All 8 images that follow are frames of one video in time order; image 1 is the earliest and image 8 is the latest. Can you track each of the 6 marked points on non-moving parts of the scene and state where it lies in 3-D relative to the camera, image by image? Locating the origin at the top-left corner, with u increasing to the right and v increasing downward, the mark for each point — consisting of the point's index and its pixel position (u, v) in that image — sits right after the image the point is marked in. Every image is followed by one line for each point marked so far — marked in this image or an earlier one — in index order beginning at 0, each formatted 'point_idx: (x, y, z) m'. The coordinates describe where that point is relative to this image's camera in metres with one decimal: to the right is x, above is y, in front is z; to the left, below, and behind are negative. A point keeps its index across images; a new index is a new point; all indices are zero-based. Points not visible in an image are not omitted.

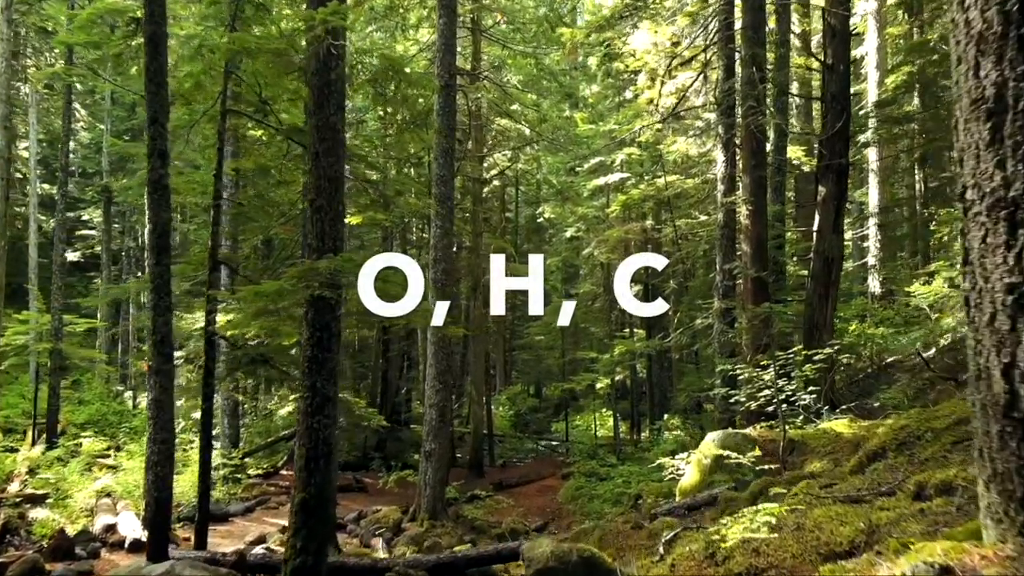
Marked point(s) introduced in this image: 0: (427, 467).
0: (-1.4, -3.0, +12.9) m
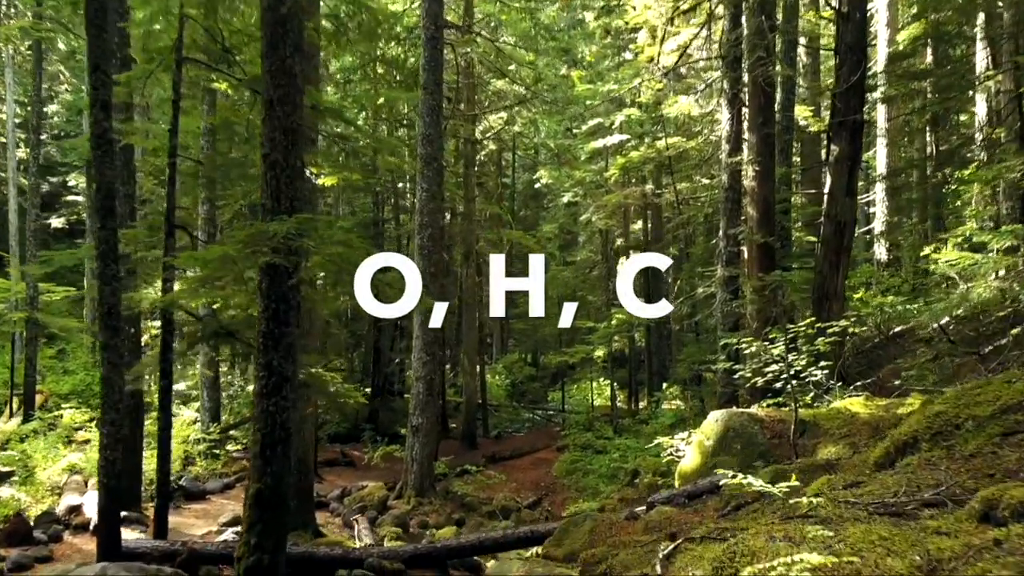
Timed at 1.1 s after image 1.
0: (-1.6, -2.5, +12.3) m
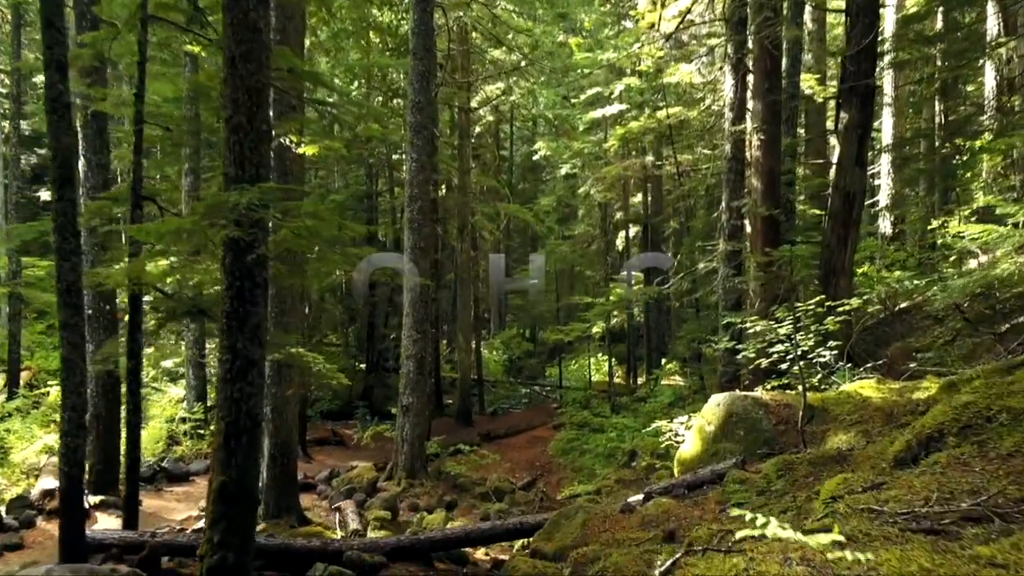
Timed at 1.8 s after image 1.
0: (-1.7, -2.1, +11.9) m
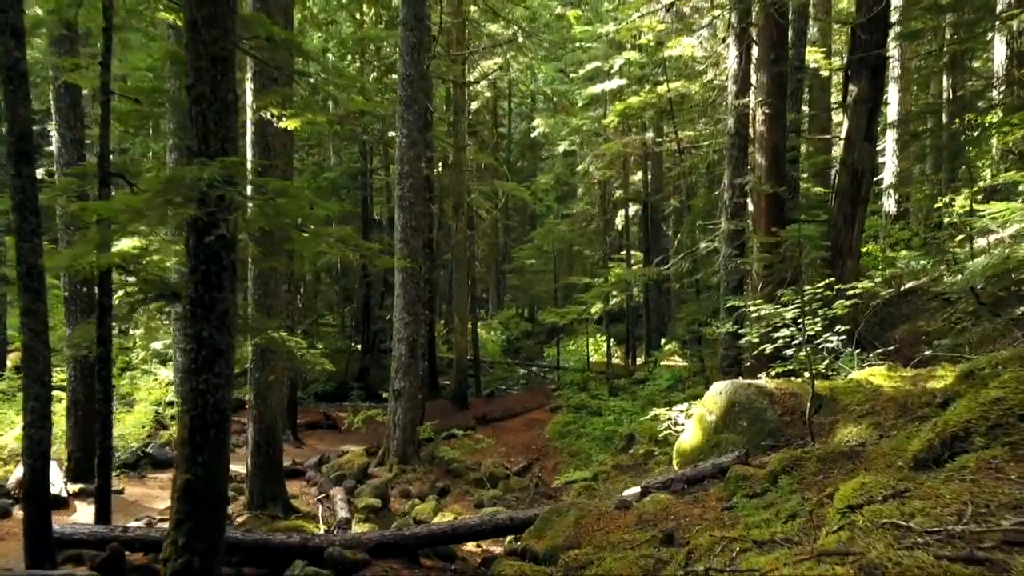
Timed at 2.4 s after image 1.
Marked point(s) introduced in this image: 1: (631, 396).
0: (-1.8, -1.8, +11.6) m
1: (+2.4, -2.2, +15.3) m
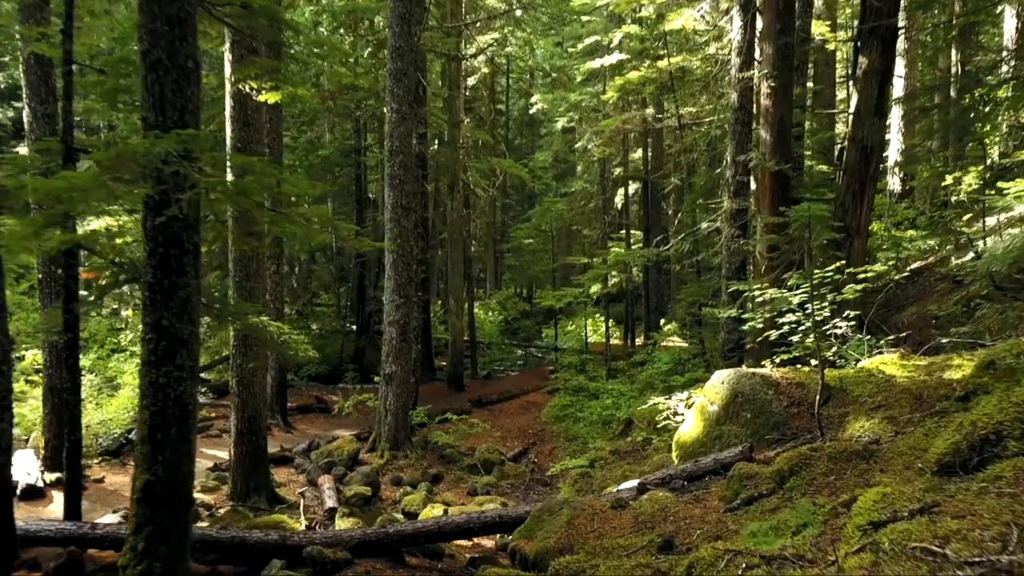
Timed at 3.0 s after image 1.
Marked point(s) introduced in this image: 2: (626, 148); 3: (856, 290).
0: (-1.8, -1.5, +11.3) m
1: (+2.3, -1.8, +15.0) m
2: (+2.9, +3.6, +19.8) m
3: (+2.7, 0.0, +6.1) m
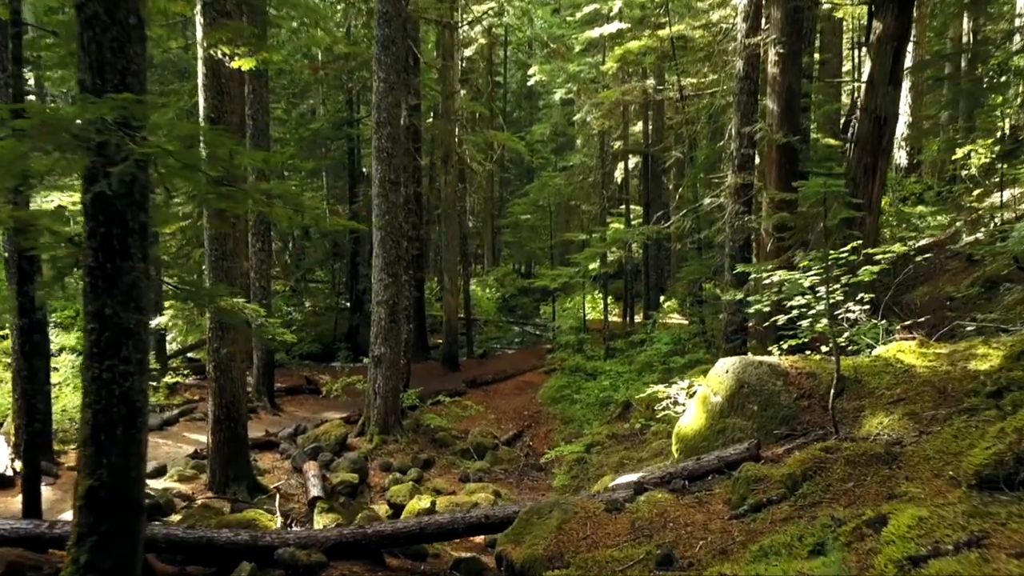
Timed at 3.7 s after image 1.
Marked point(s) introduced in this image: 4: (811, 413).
0: (-1.9, -1.2, +10.9) m
1: (+2.2, -1.4, +14.6) m
2: (+2.8, +4.2, +19.2) m
3: (+2.6, +0.1, +5.6) m
4: (+2.0, -0.8, +5.1) m
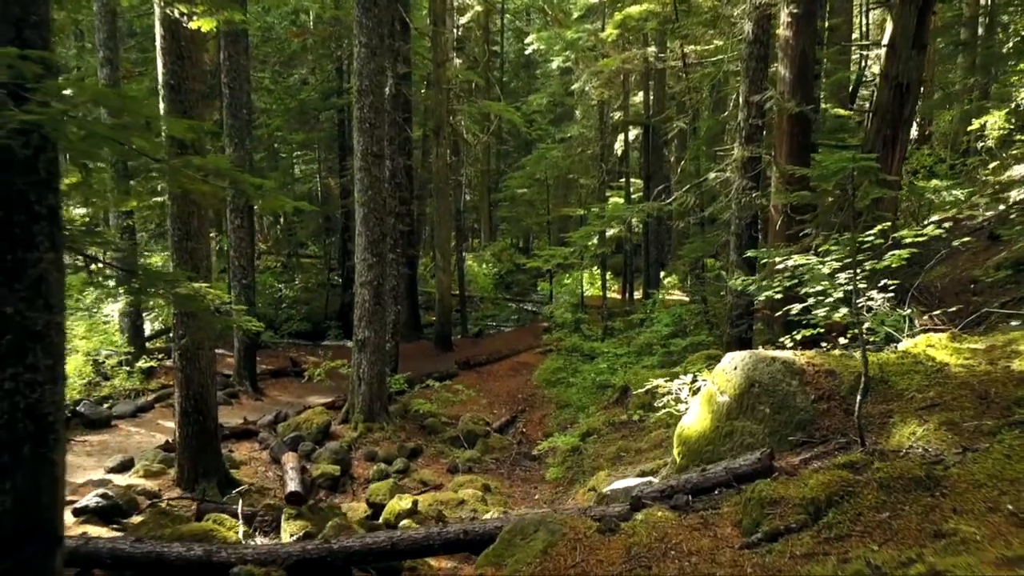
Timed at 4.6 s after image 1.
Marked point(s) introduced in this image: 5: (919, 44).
0: (-2.0, -0.9, +10.3) m
1: (+2.1, -0.9, +14.1) m
2: (+2.7, +4.8, +18.4) m
3: (+2.5, +0.2, +5.0) m
4: (+1.9, -0.8, +4.5) m
5: (+3.8, +2.3, +7.2) m
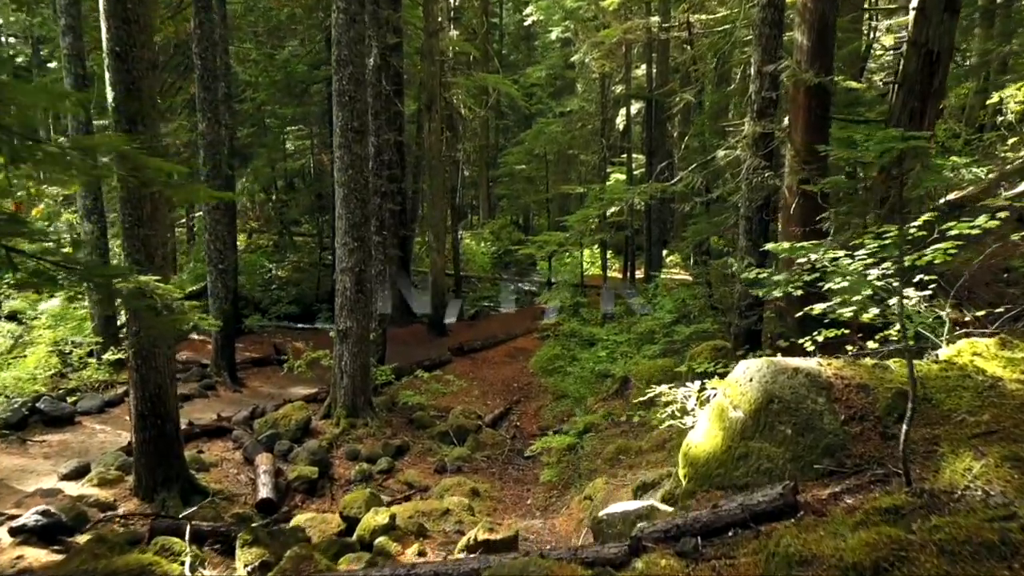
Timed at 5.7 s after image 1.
0: (-2.1, -0.8, +9.6) m
1: (+2.0, -0.7, +13.4) m
2: (+2.7, +5.2, +17.6) m
3: (+2.4, +0.2, +4.3) m
4: (+1.8, -0.8, +3.9) m
5: (+3.7, +2.4, +6.4) m
